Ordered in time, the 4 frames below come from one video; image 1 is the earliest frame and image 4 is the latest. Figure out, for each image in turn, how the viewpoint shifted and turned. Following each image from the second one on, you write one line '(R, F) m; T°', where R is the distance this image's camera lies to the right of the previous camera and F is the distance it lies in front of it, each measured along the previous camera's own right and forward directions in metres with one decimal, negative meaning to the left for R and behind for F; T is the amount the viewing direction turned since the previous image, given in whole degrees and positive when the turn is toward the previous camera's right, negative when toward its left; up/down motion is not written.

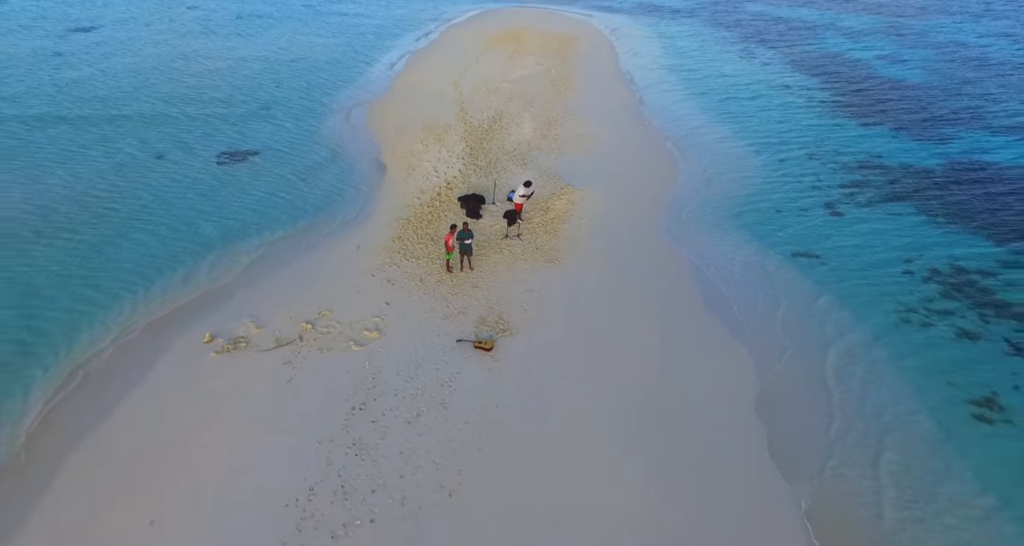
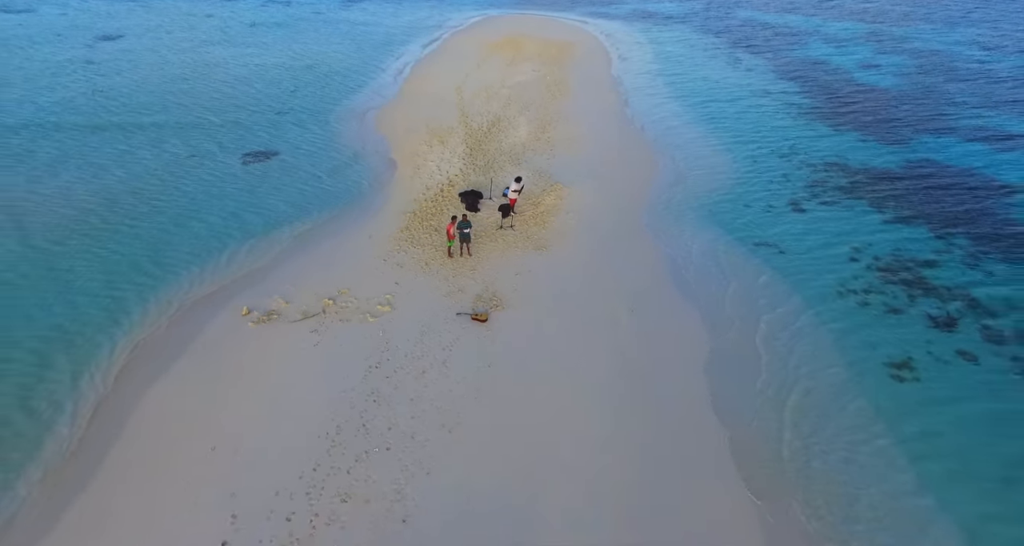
(+0.3, -2.1) m; 0°
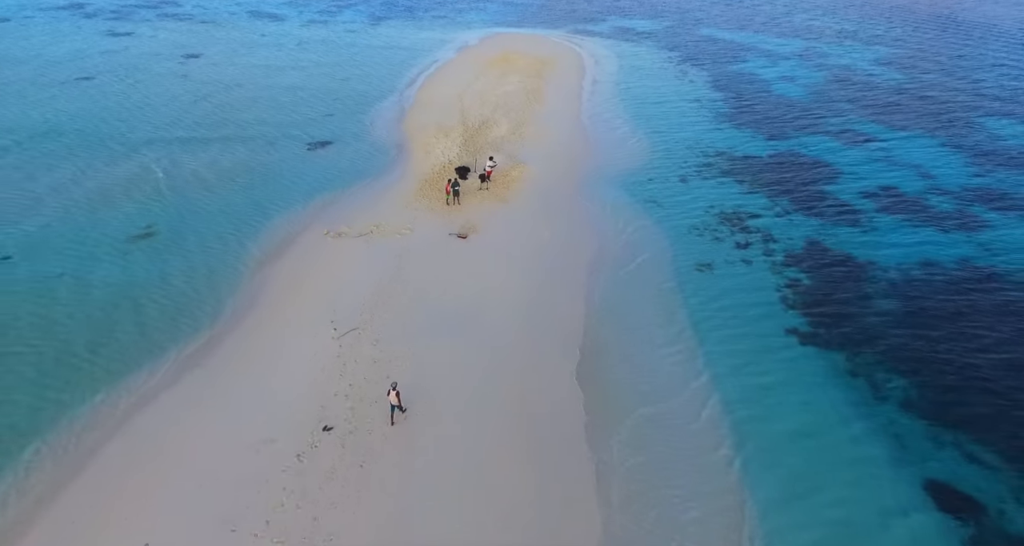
(+1.7, -9.6) m; -1°
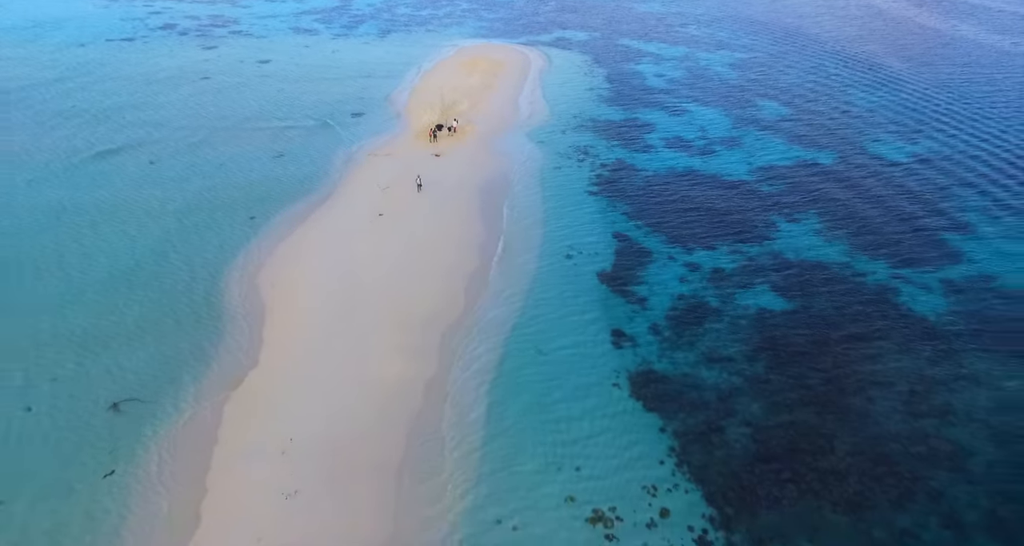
(+3.3, -22.2) m; 0°
